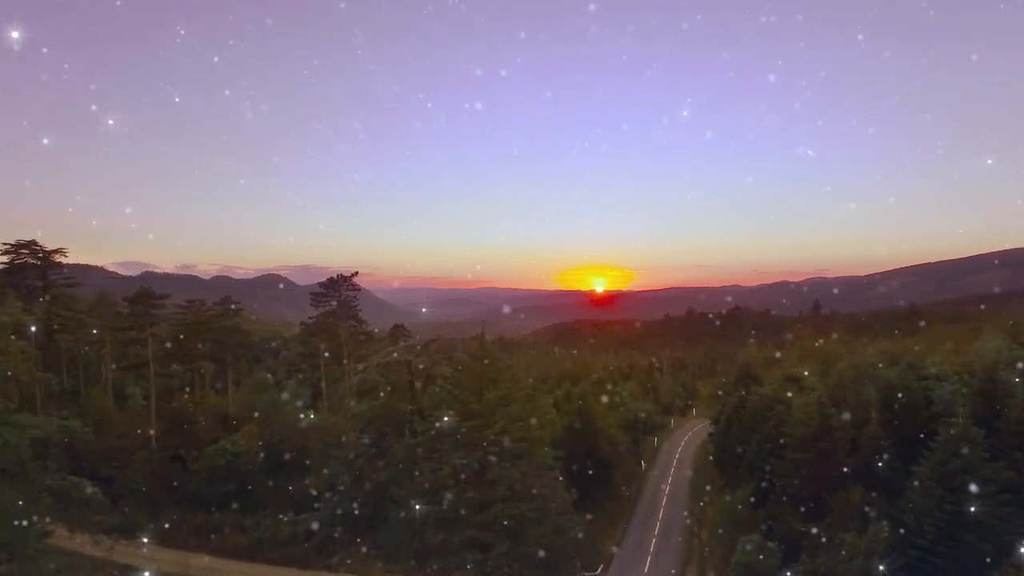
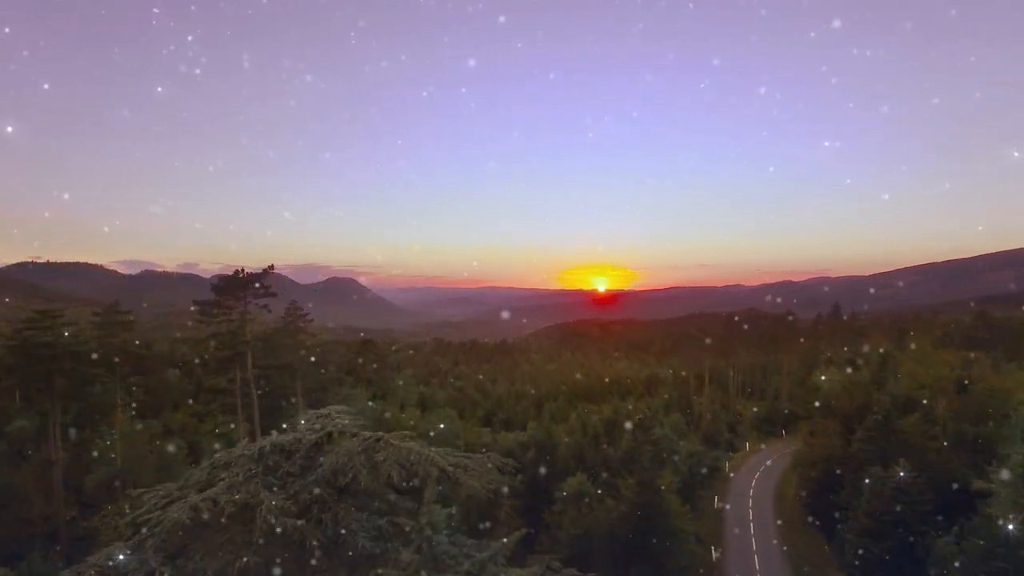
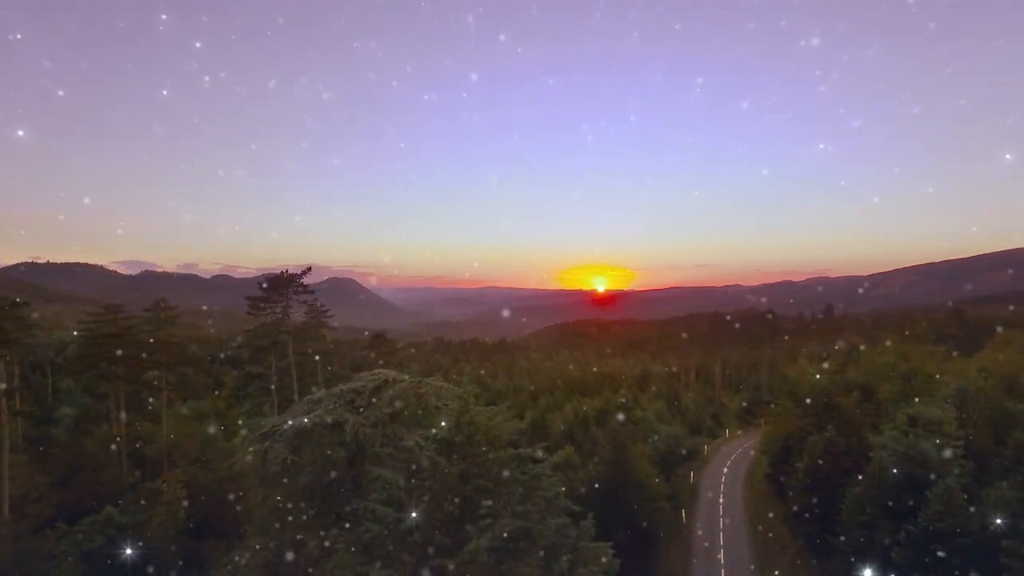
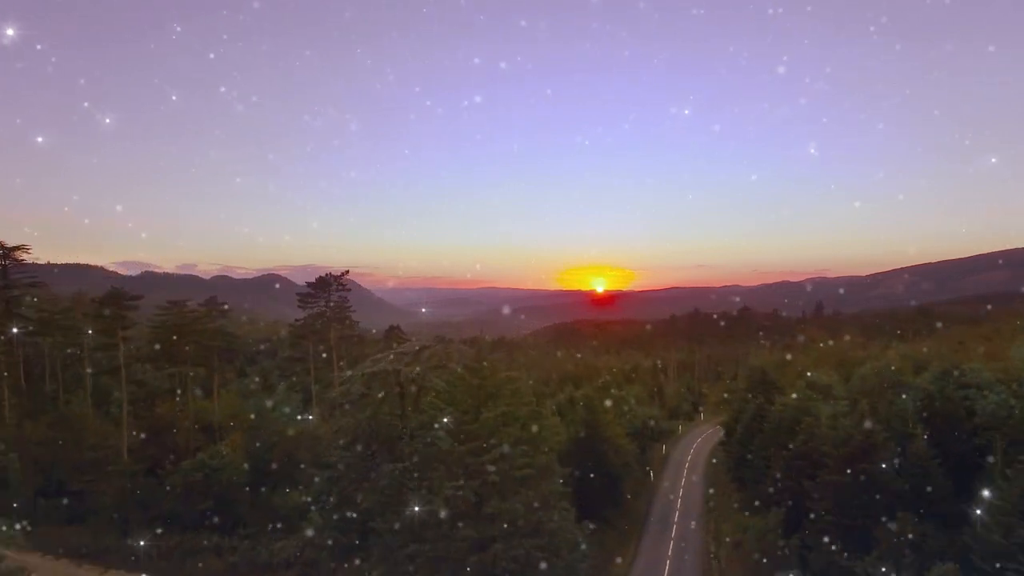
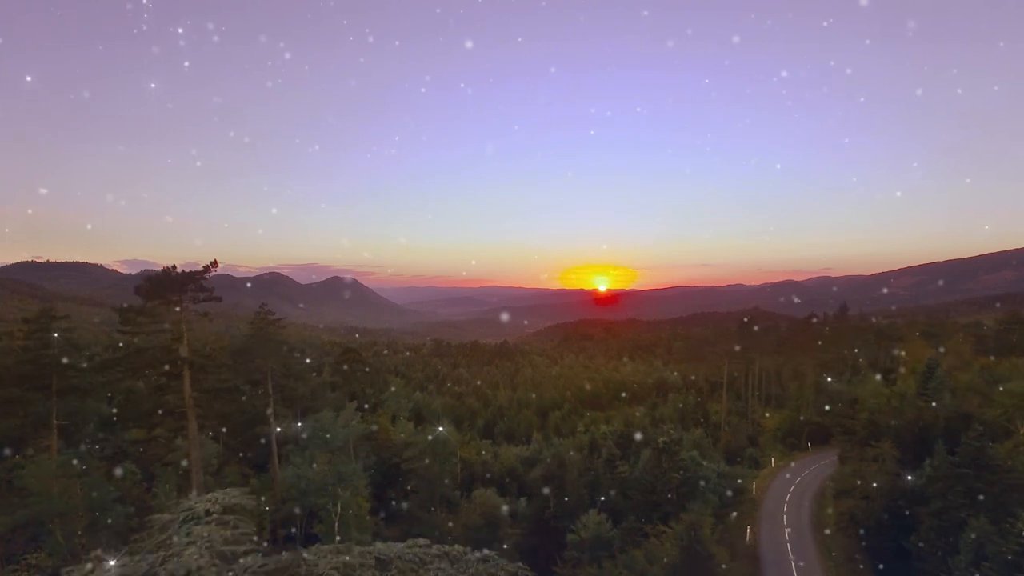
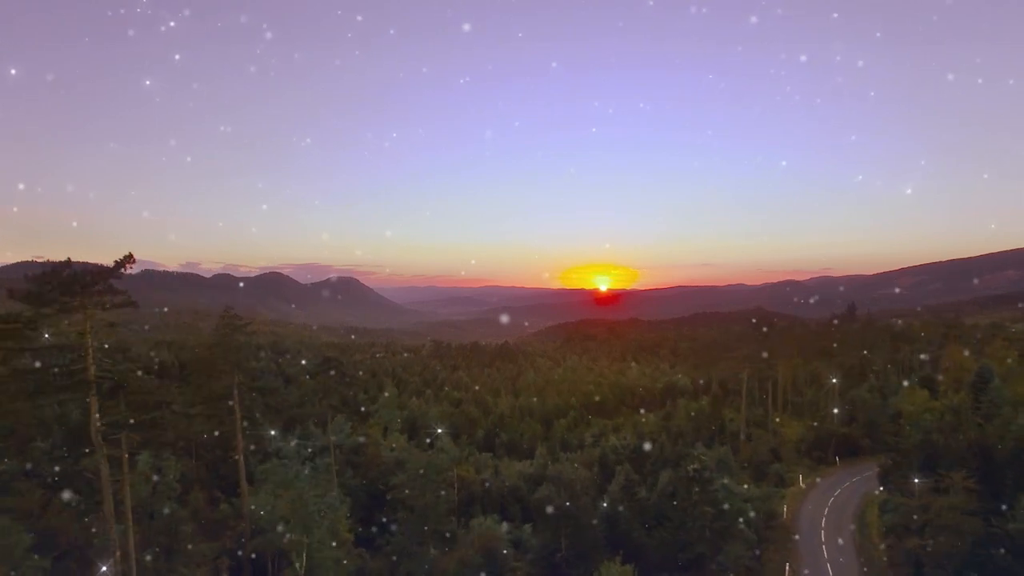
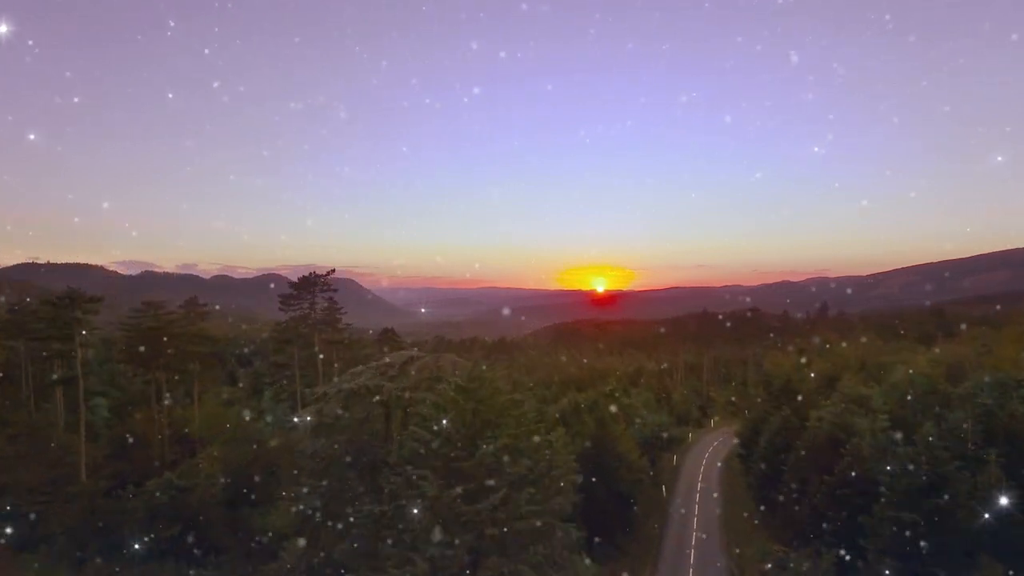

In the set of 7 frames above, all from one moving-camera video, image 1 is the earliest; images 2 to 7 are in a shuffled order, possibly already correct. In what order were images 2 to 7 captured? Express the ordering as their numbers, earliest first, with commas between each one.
4, 7, 3, 2, 5, 6
